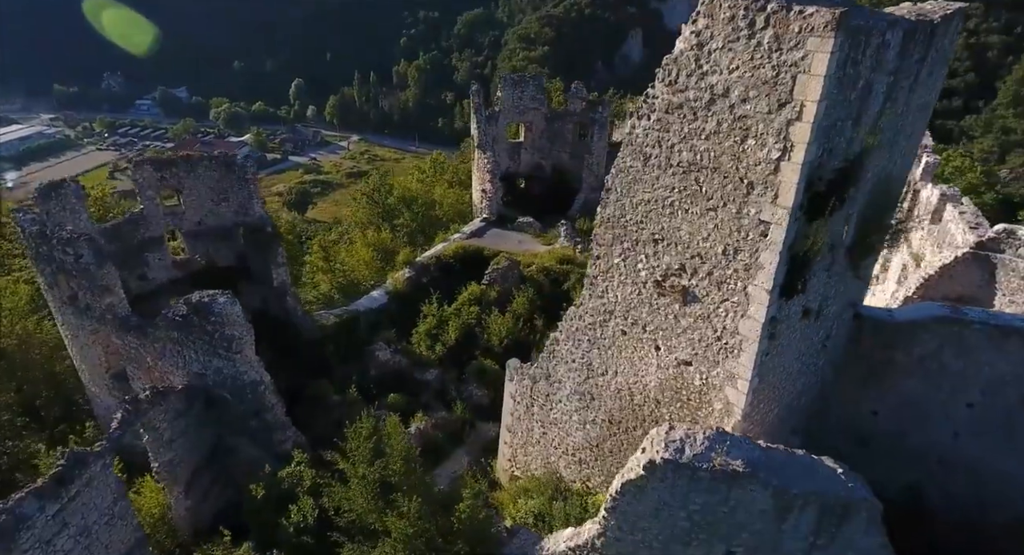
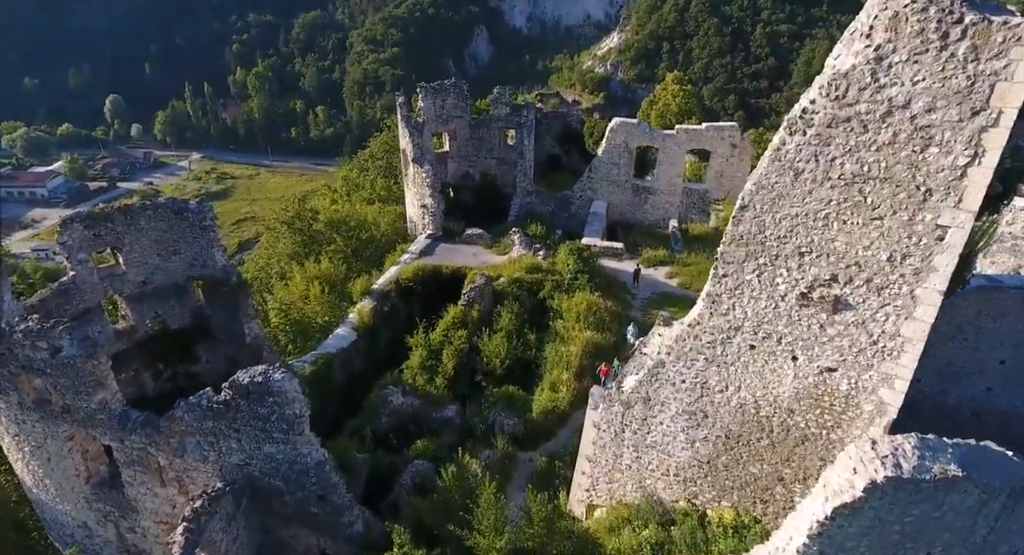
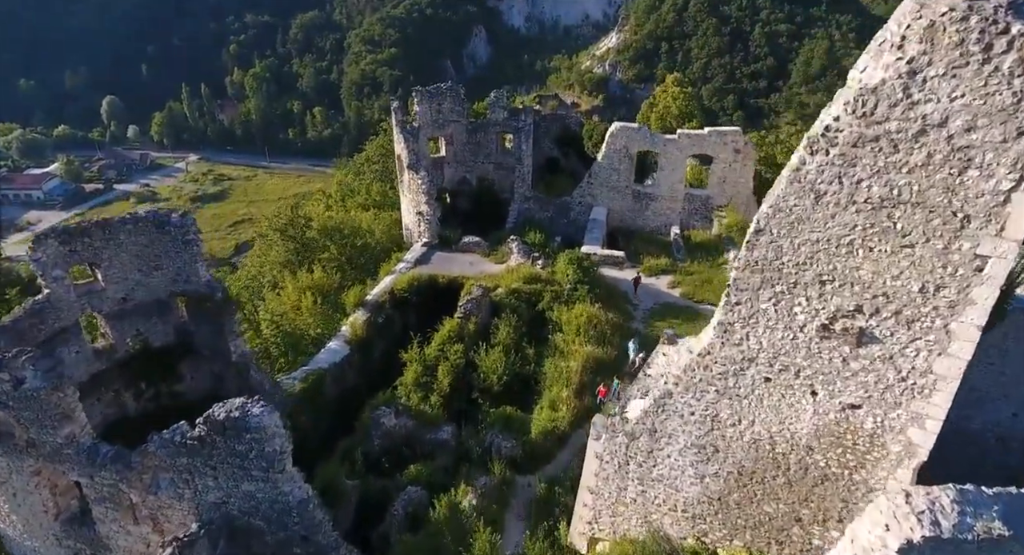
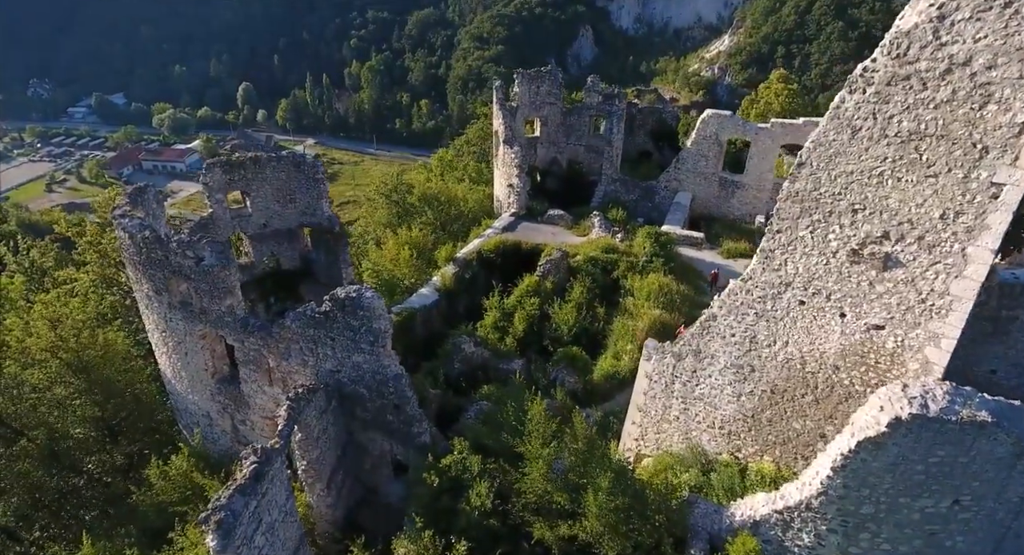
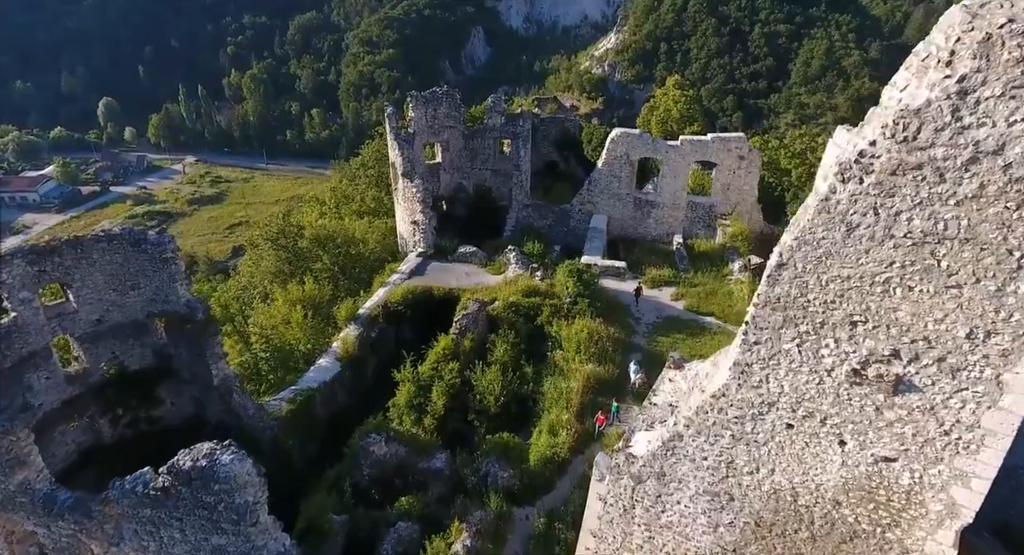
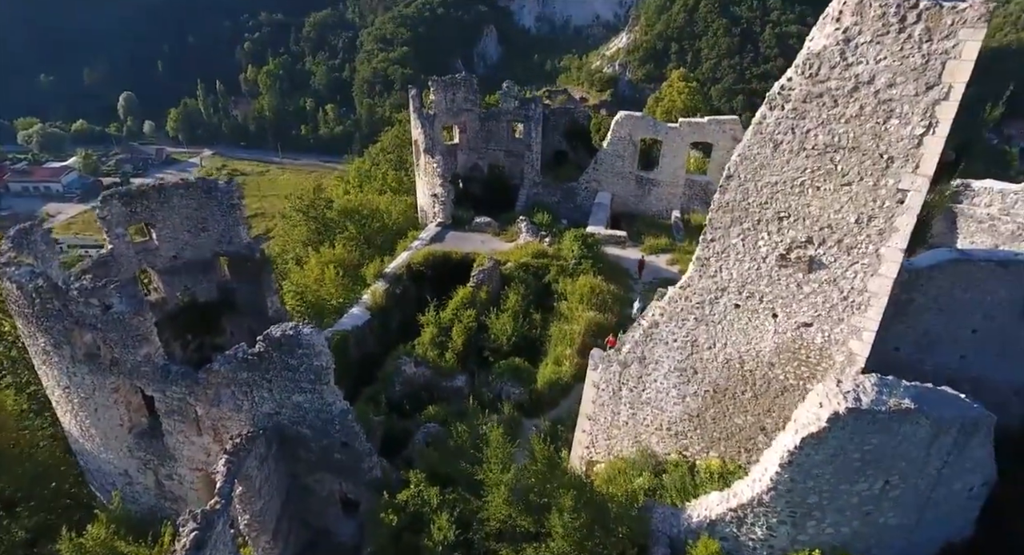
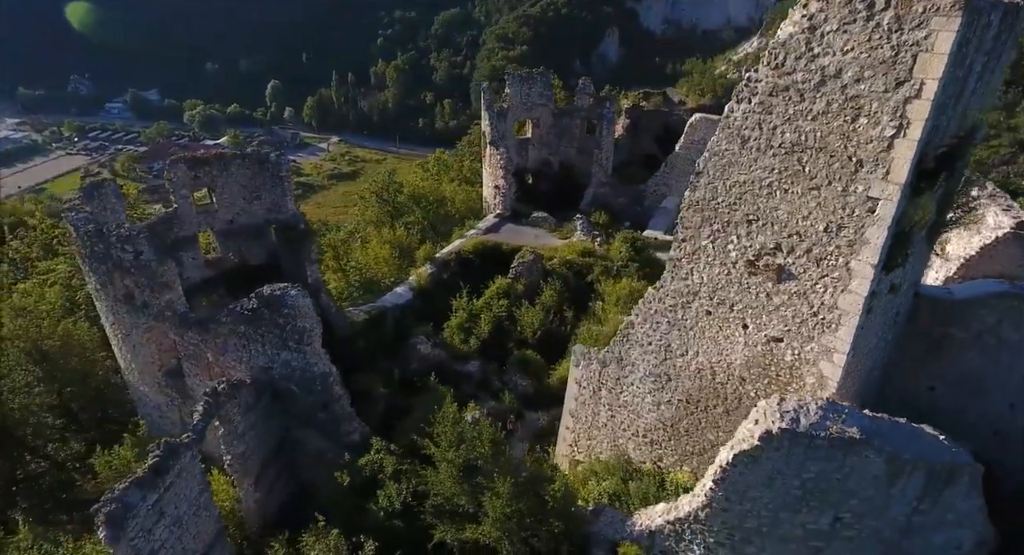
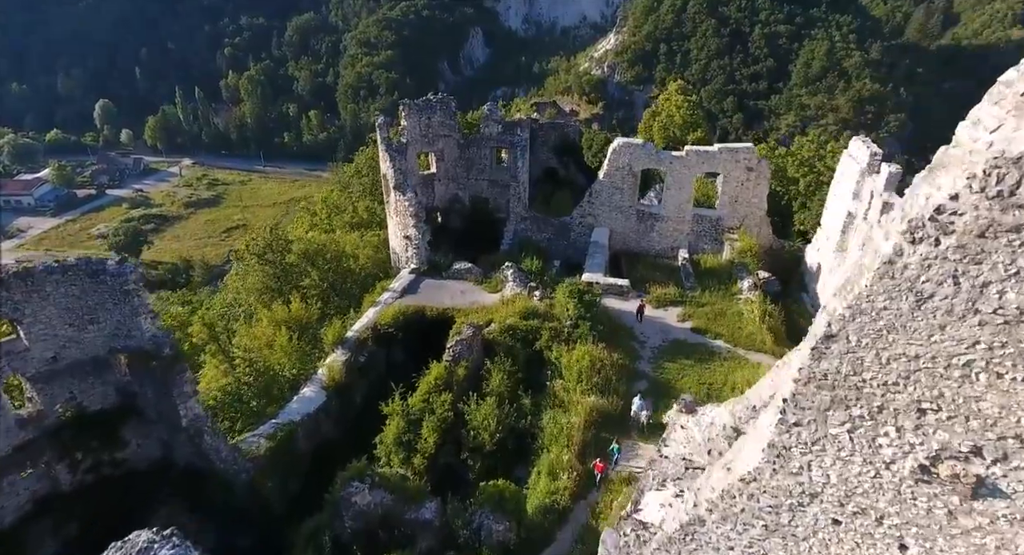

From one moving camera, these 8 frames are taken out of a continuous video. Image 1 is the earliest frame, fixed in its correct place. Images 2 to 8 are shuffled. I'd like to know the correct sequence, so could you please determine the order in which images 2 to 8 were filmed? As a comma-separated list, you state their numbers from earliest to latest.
7, 4, 6, 2, 3, 5, 8
